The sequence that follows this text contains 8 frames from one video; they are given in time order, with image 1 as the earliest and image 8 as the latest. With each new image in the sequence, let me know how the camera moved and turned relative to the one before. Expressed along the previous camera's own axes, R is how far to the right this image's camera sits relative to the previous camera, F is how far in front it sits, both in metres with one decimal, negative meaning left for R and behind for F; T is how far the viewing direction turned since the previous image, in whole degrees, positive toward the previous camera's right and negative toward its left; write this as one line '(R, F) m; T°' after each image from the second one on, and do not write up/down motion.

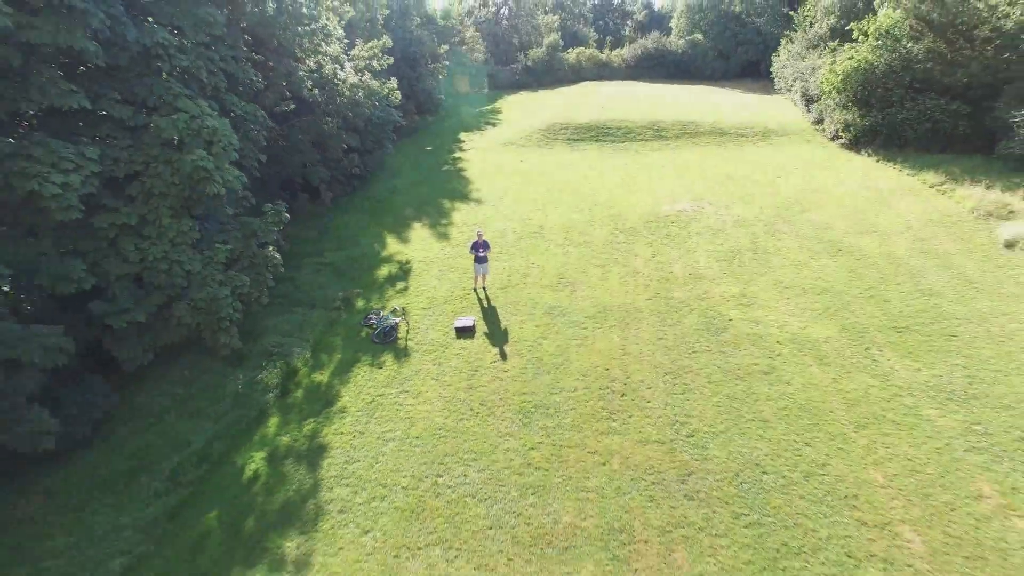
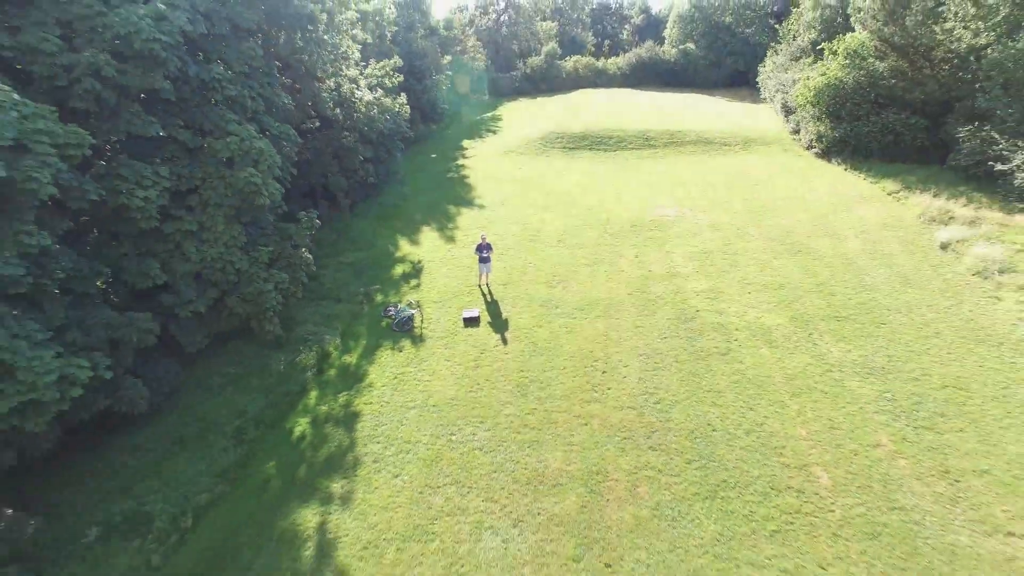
(0.0, -2.1) m; 0°
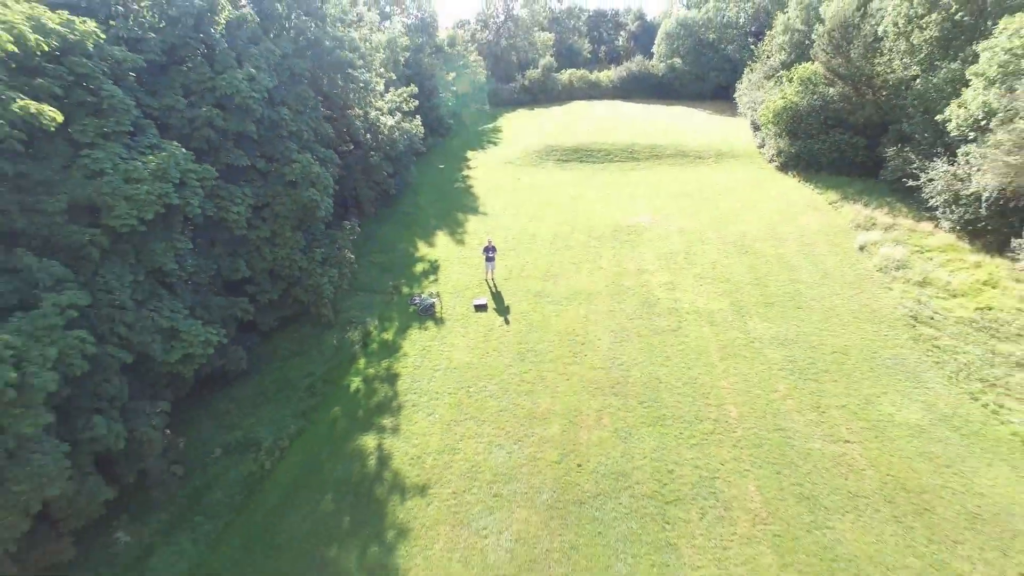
(-0.1, -3.9) m; 0°
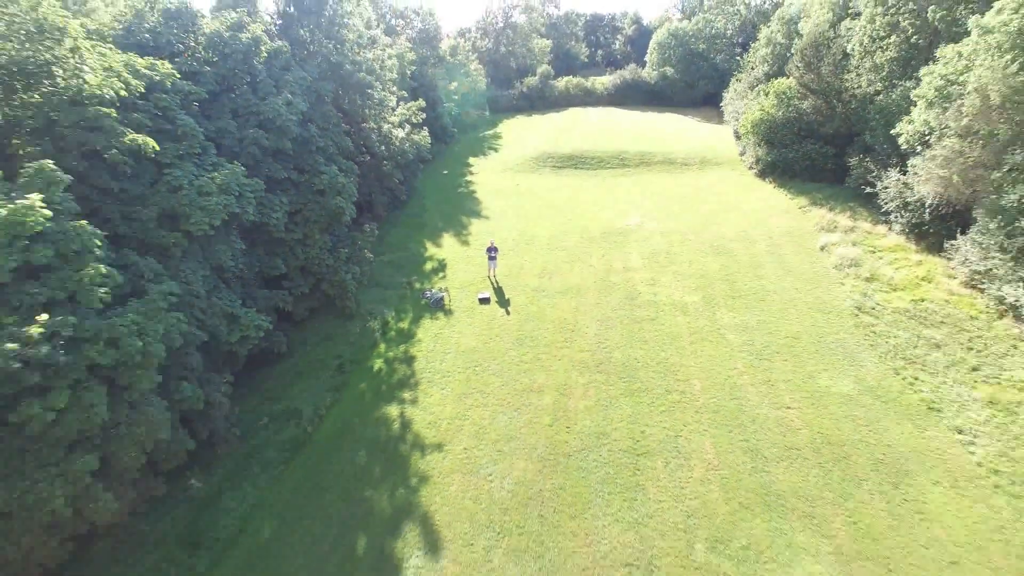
(0.0, -2.5) m; 0°
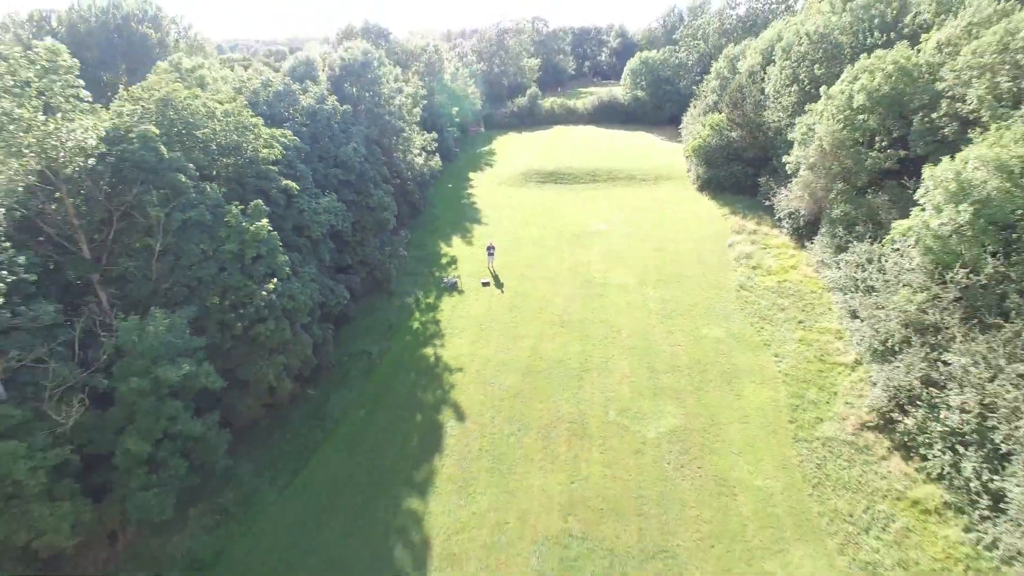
(0.0, -8.5) m; +1°
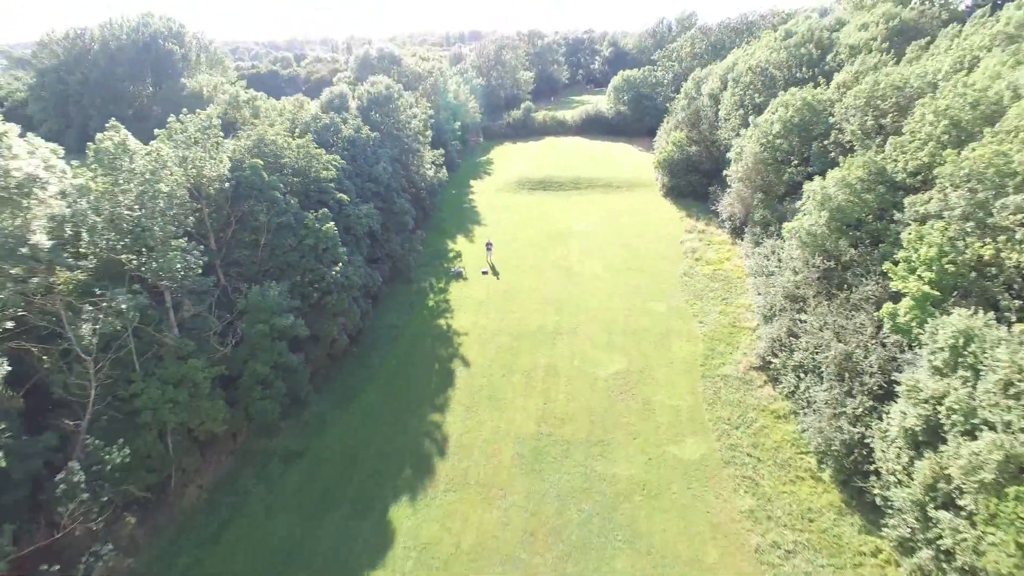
(+0.3, -7.4) m; 0°
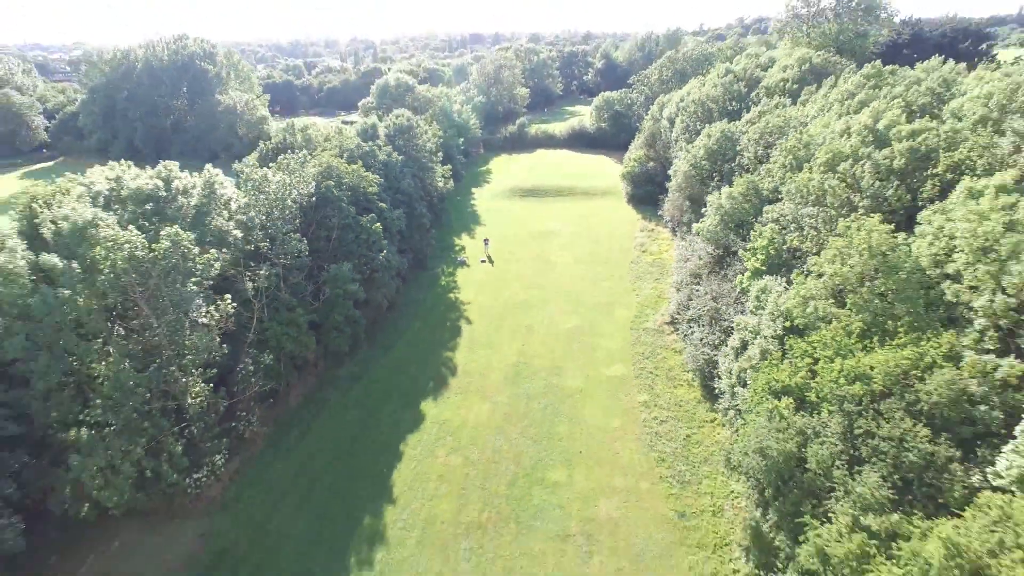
(+0.7, -11.2) m; 0°
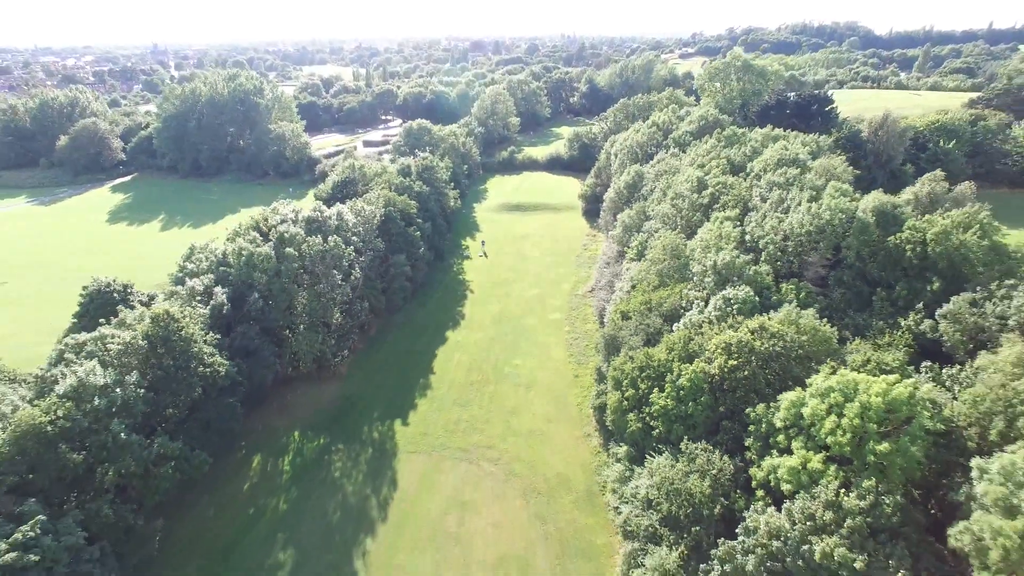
(+1.4, -23.0) m; 0°
